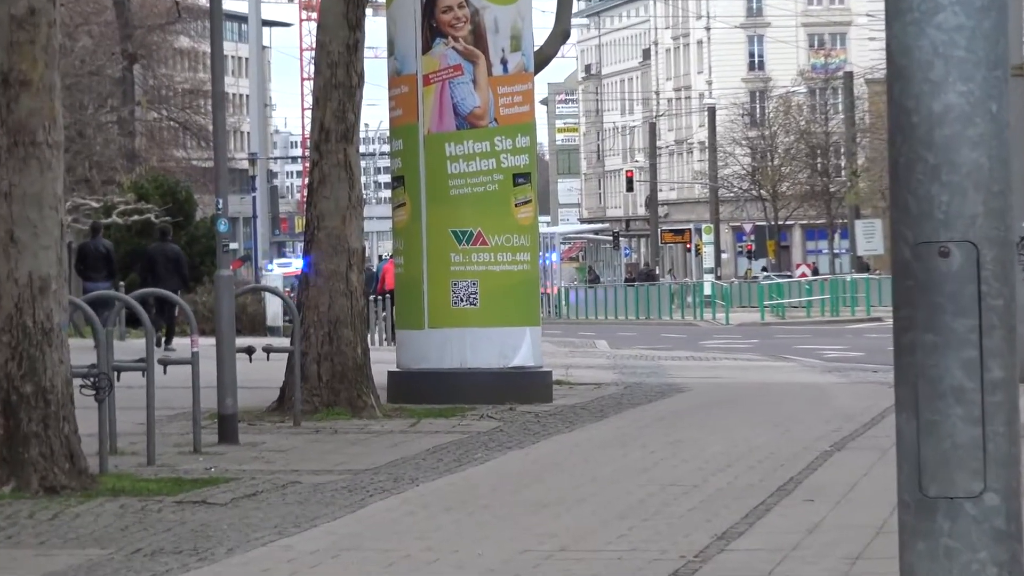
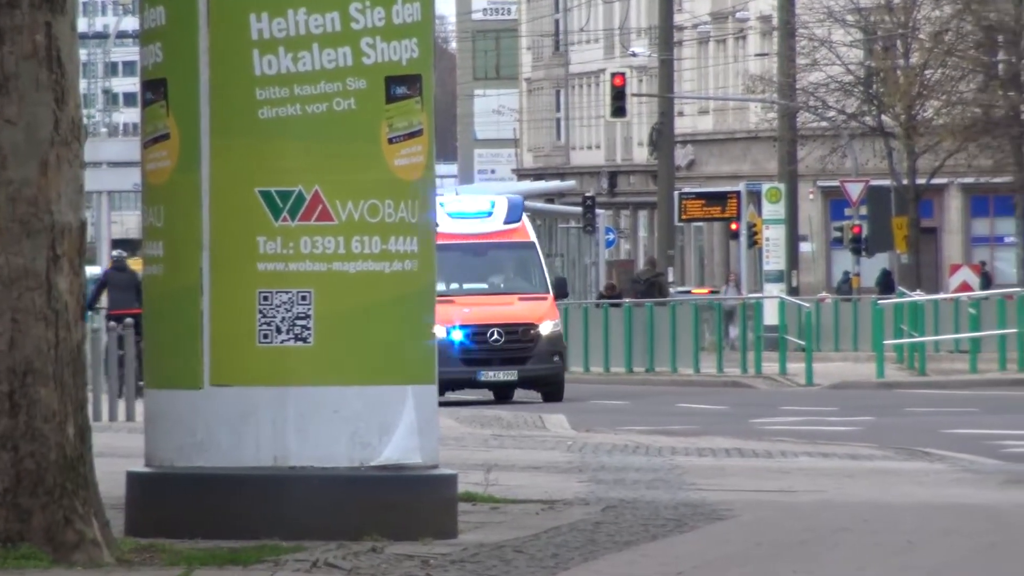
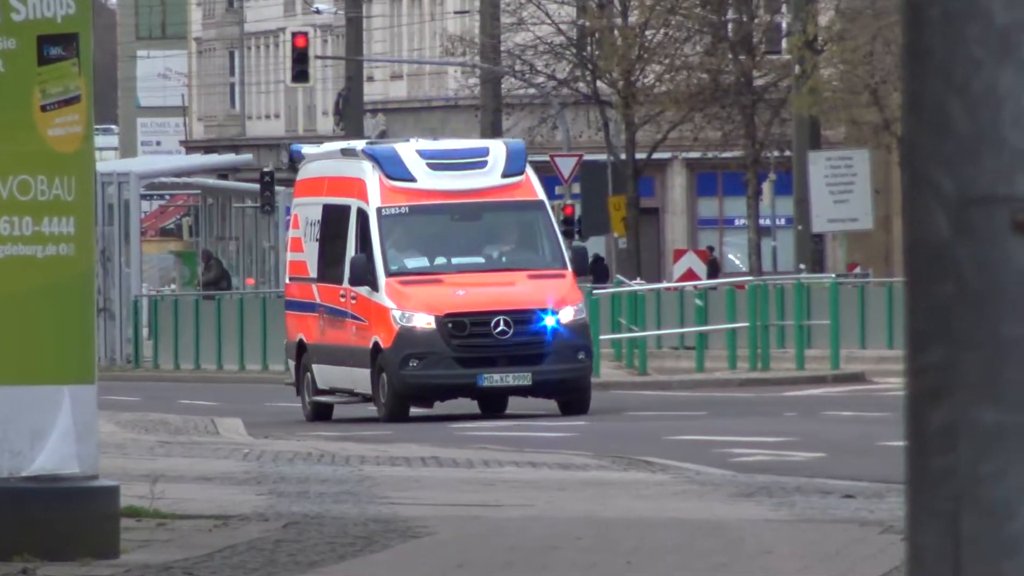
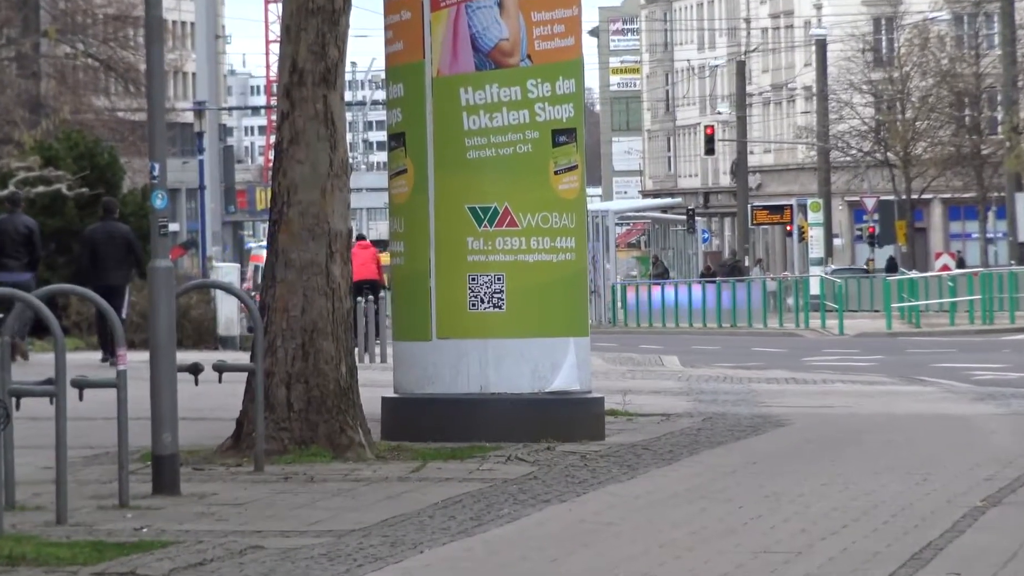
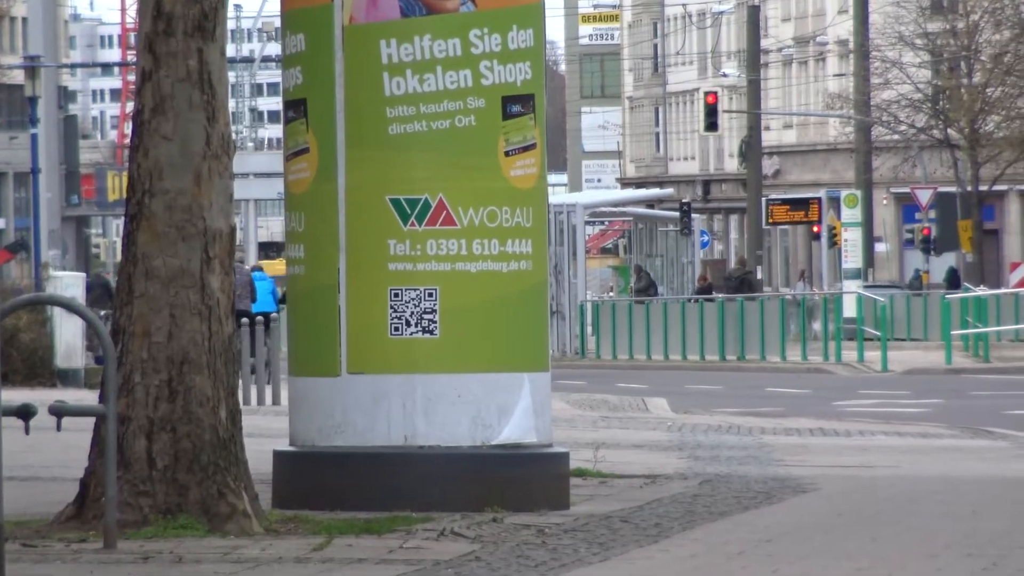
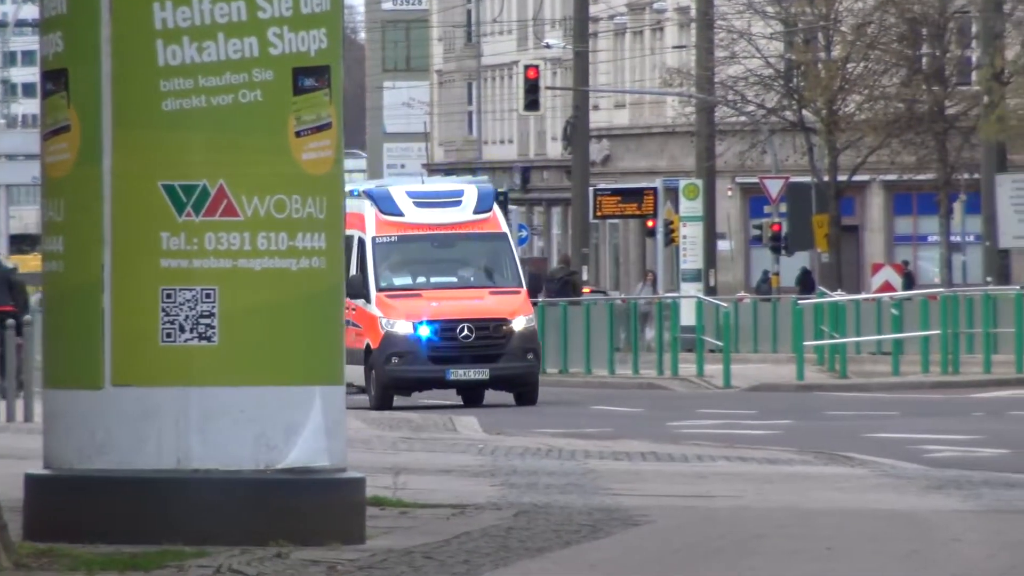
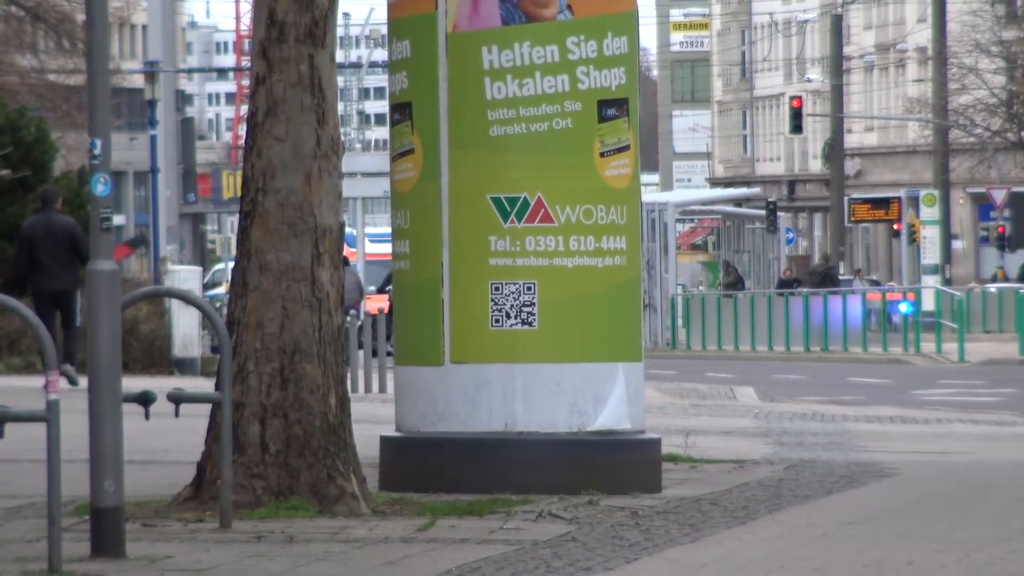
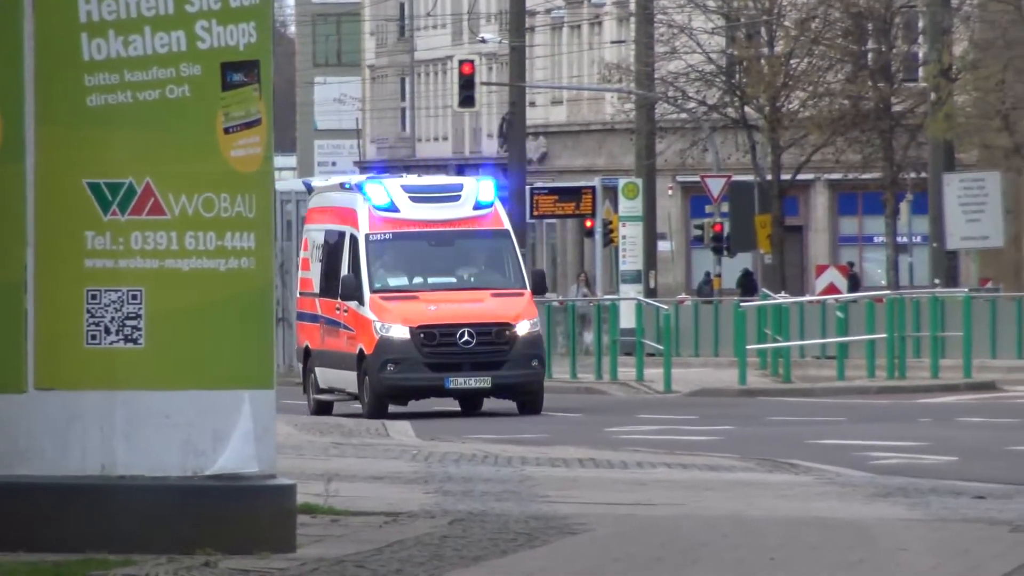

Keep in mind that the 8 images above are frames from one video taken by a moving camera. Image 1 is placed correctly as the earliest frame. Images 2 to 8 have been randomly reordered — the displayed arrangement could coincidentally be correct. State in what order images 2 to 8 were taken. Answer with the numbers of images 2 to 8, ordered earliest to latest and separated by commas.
4, 7, 5, 2, 6, 8, 3
